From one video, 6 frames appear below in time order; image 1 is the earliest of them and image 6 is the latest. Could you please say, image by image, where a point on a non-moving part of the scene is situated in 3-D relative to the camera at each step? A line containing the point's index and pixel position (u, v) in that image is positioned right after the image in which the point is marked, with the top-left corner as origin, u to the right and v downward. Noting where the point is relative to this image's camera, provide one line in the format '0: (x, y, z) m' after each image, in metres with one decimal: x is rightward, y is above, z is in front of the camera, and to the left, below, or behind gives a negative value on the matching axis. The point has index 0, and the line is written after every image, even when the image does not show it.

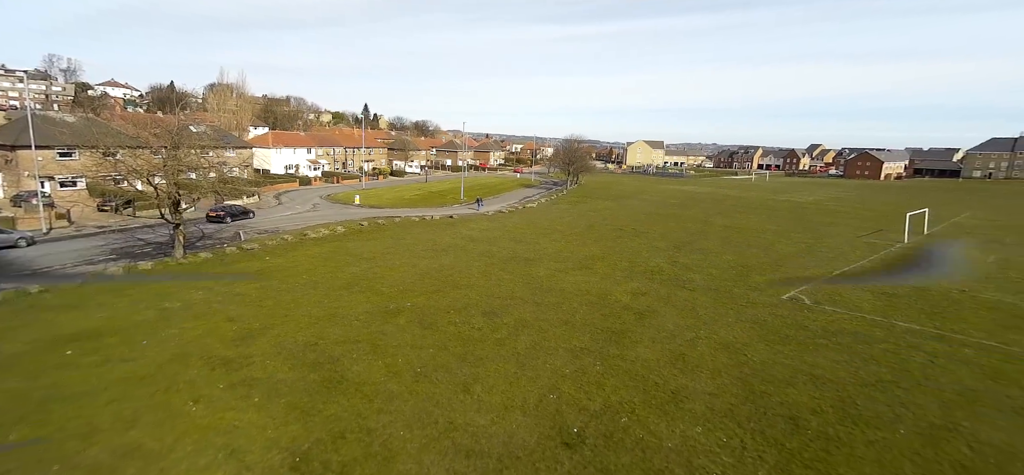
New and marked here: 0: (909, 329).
0: (+9.0, -2.0, +10.8) m
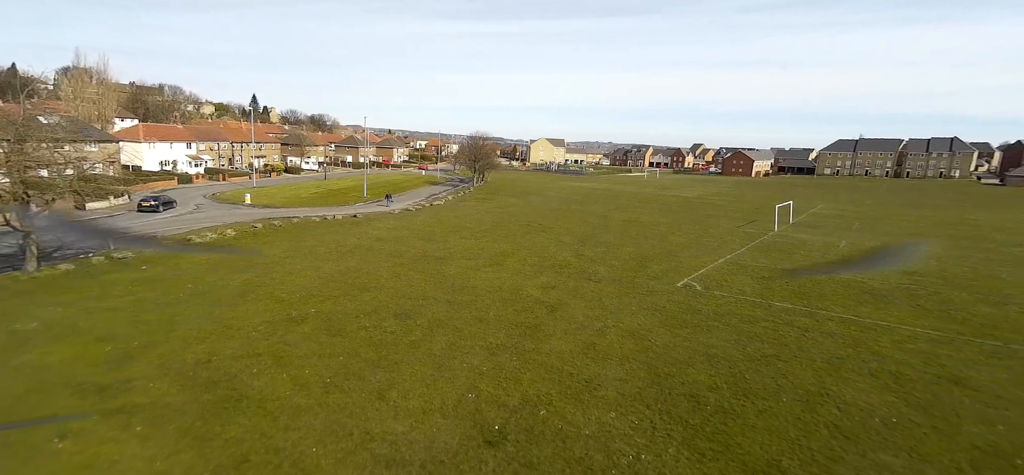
0: (+7.0, -1.8, +12.3) m
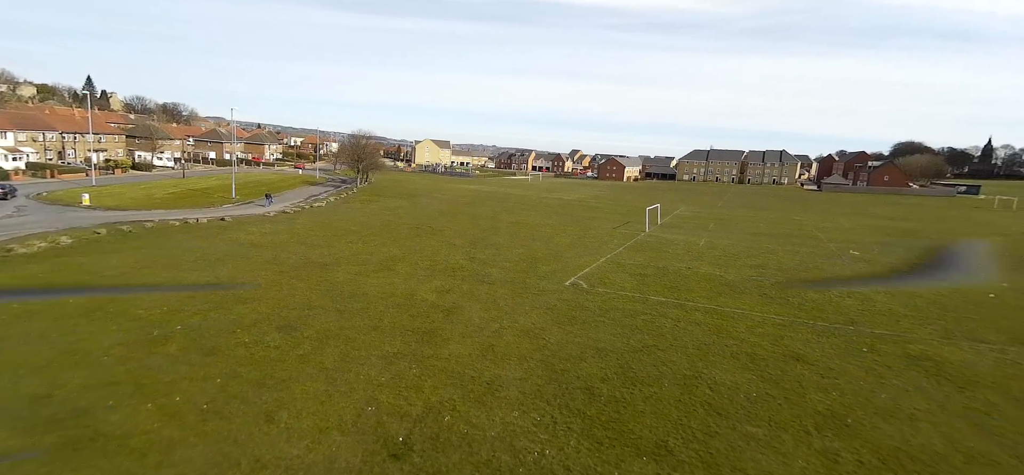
0: (+4.2, -1.8, +13.6) m
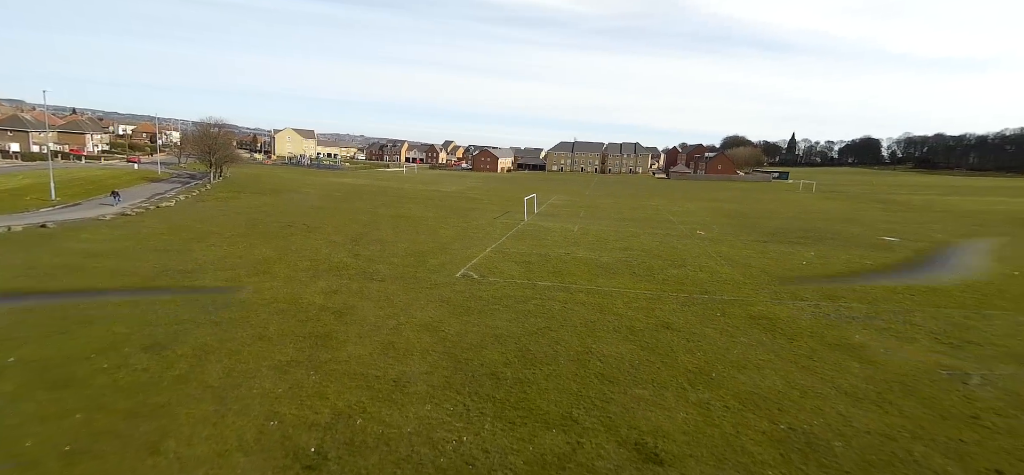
0: (+1.0, -1.4, +14.5) m
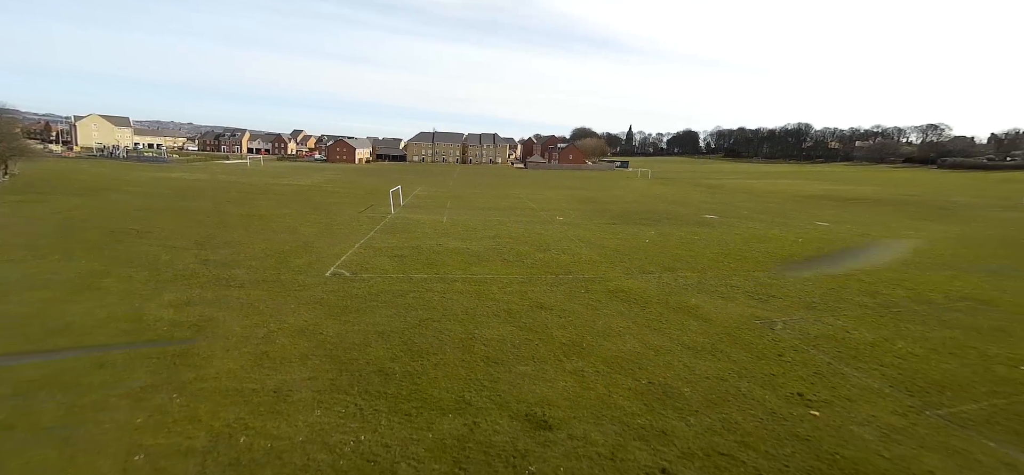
0: (-2.7, -1.2, +14.6) m
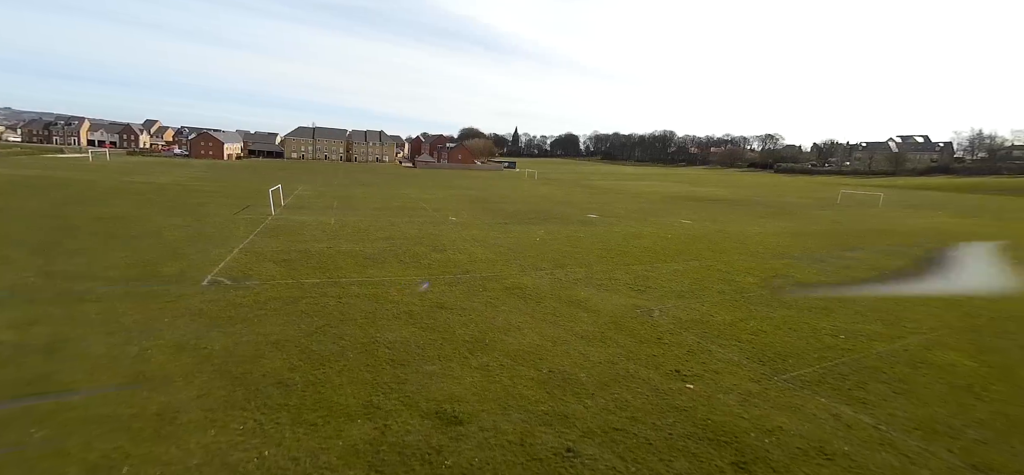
0: (-5.7, -1.3, +13.9) m
